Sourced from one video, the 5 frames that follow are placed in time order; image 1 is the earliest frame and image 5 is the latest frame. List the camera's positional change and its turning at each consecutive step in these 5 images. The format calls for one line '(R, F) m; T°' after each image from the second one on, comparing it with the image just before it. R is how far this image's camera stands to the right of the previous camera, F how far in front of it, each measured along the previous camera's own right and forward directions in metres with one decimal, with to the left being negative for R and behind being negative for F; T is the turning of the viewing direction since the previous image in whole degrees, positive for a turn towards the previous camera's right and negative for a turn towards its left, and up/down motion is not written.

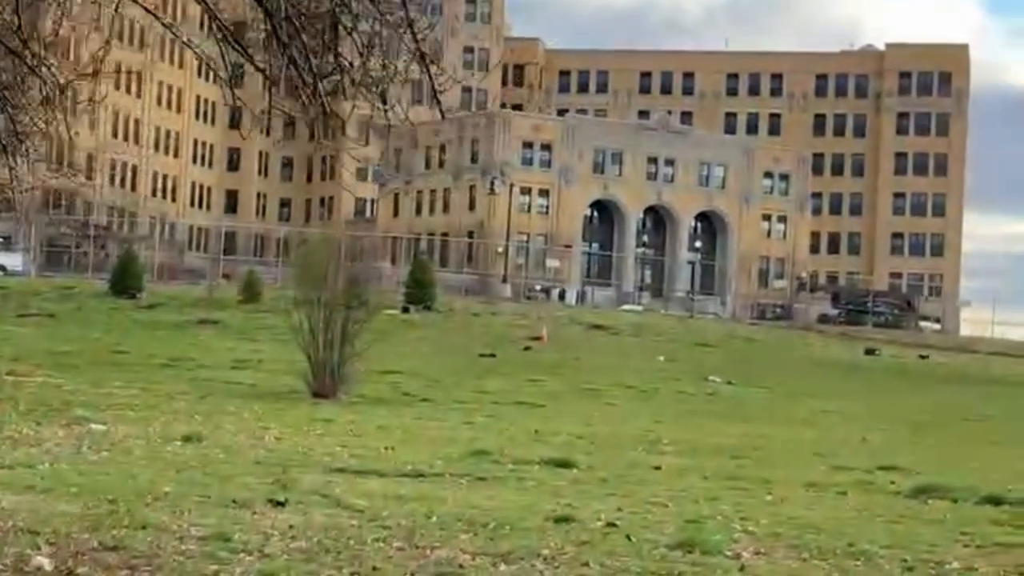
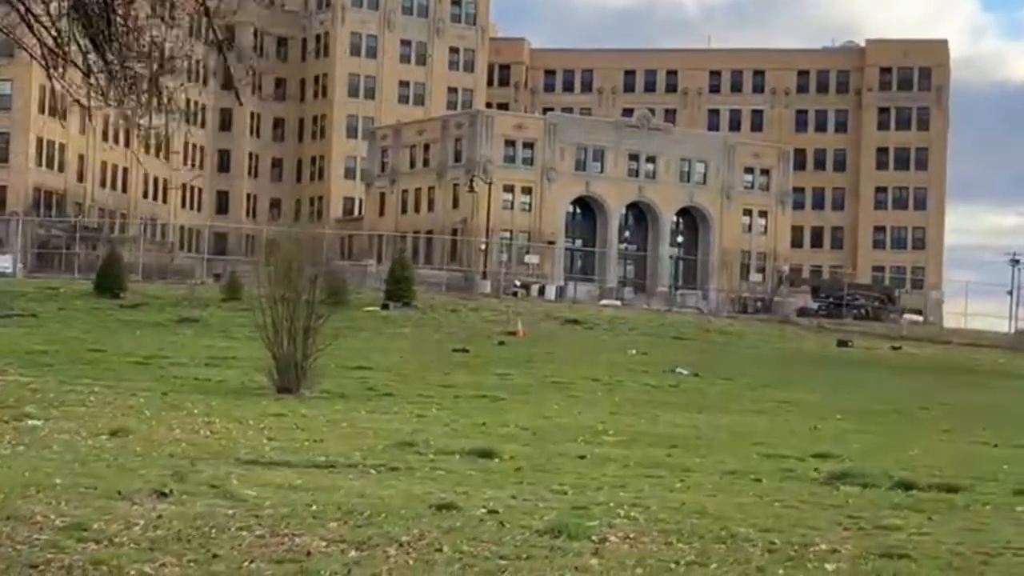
(+1.3, -0.1) m; -1°
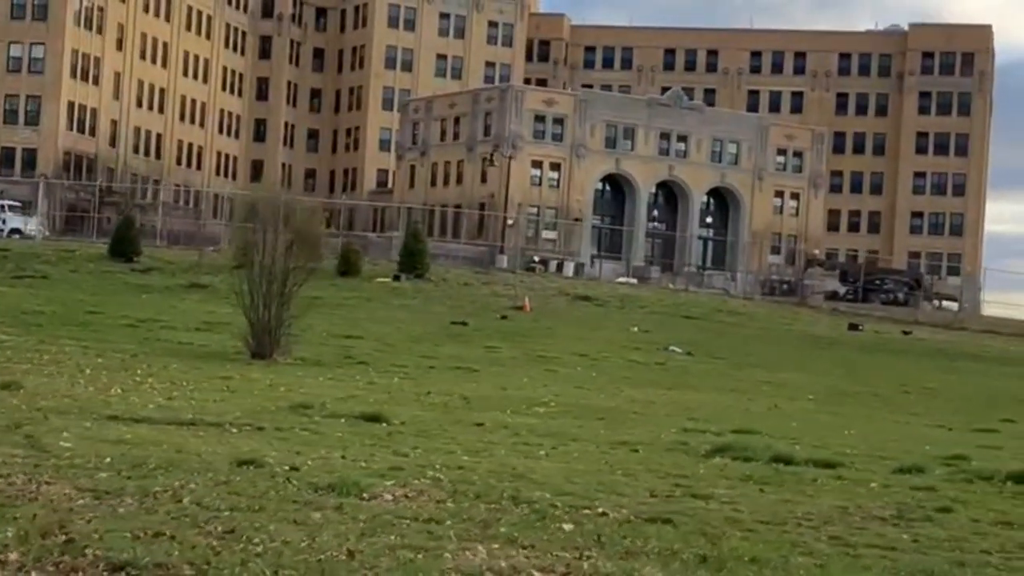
(+2.8, +0.4) m; -4°
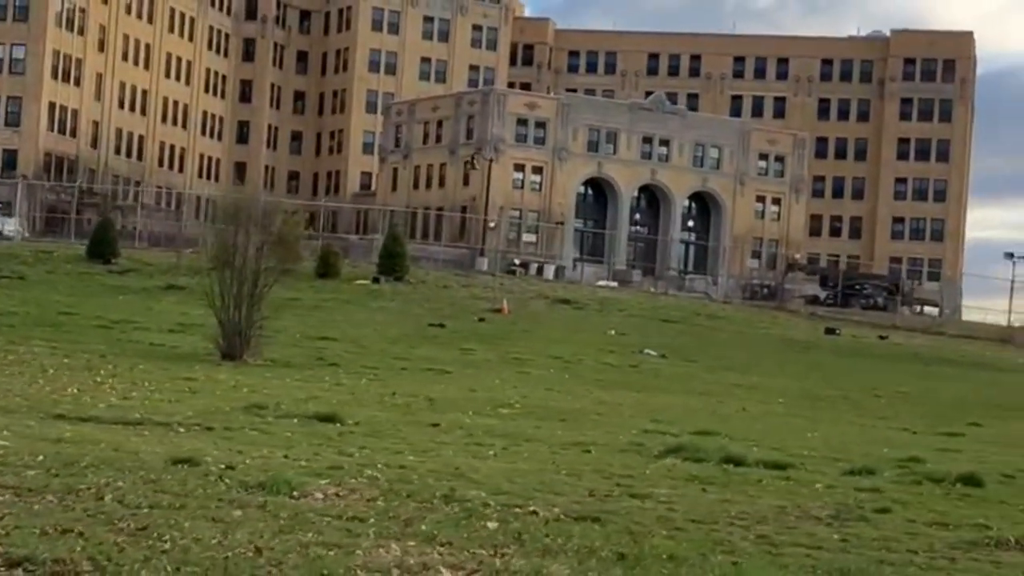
(+0.5, +0.1) m; 0°
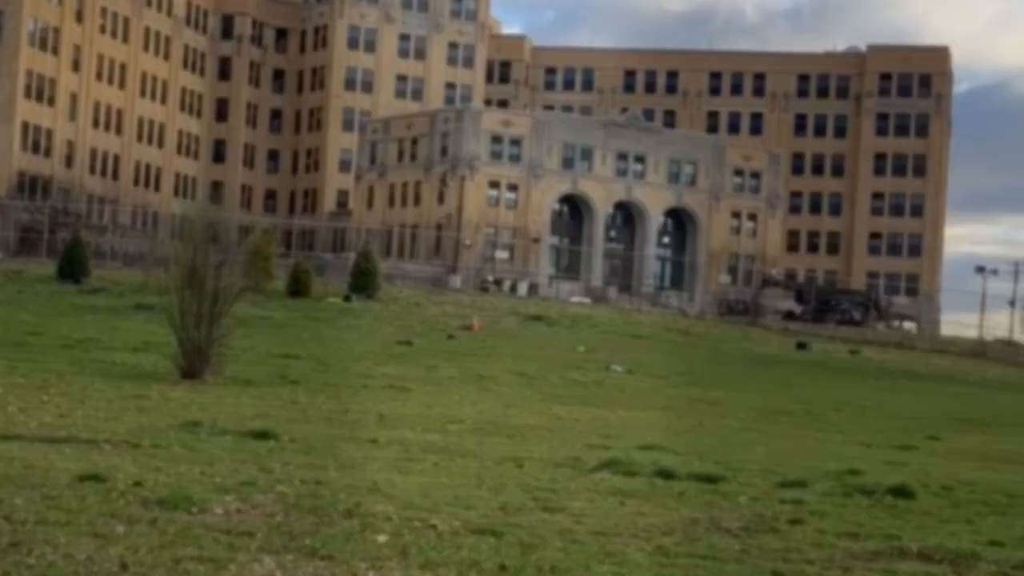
(+0.8, +0.2) m; 0°
